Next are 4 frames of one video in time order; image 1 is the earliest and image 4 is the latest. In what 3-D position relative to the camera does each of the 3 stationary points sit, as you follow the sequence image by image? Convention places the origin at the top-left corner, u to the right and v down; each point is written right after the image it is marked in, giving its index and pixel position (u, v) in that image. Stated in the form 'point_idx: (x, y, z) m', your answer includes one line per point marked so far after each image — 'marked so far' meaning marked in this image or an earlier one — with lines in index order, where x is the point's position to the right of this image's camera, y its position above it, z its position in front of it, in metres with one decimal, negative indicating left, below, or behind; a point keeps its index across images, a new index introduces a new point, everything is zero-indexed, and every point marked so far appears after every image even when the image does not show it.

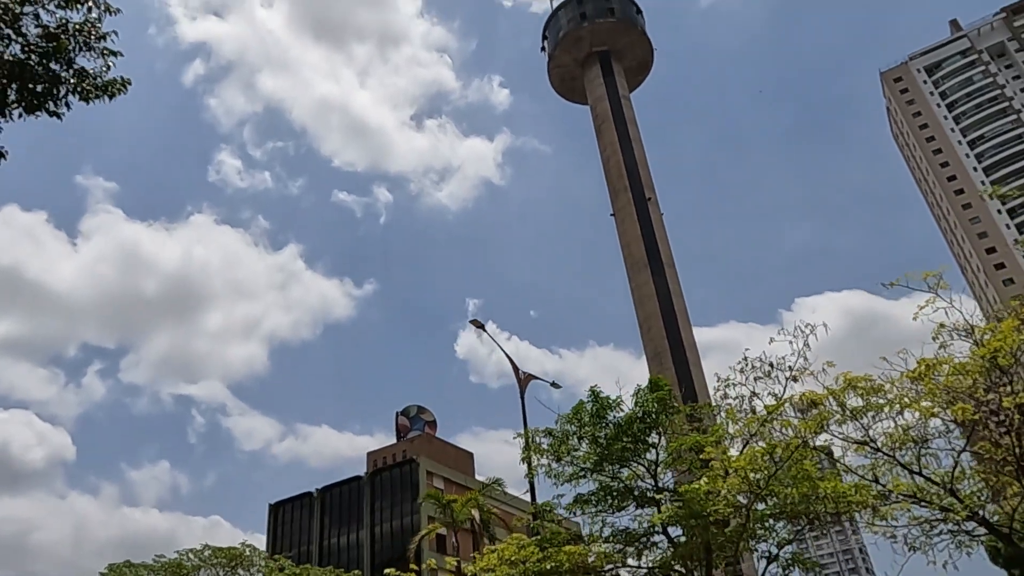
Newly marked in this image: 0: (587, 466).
0: (+1.5, -3.6, +15.9) m
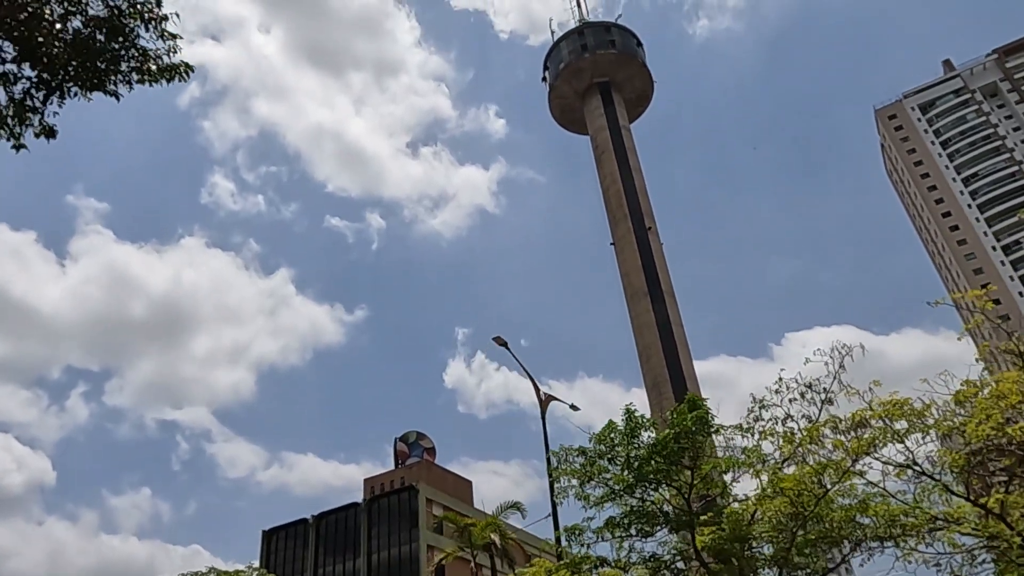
0: (+2.1, -4.0, +15.5) m
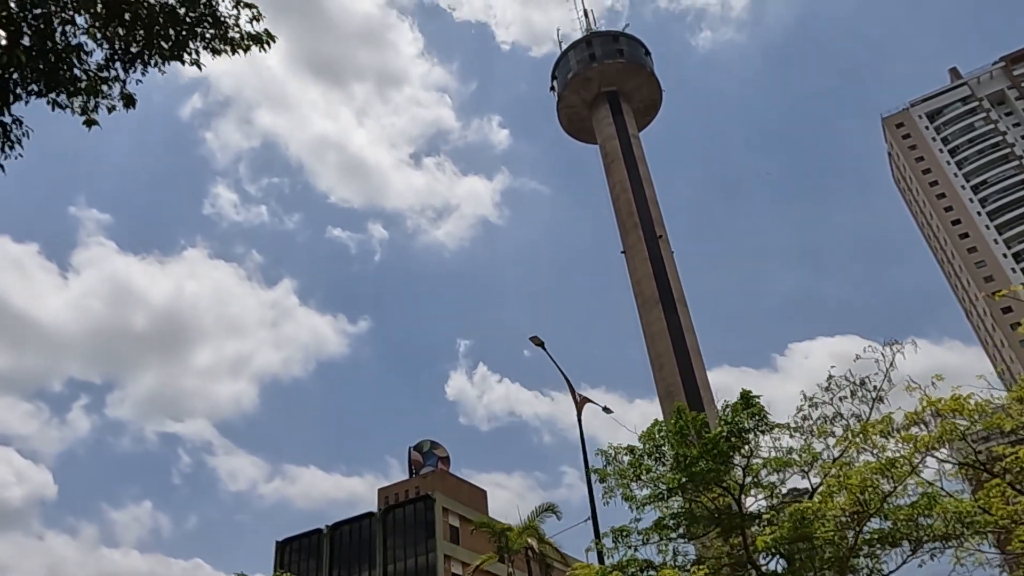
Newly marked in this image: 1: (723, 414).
0: (+3.0, -3.9, +15.2) m
1: (+4.0, -2.5, +15.1) m
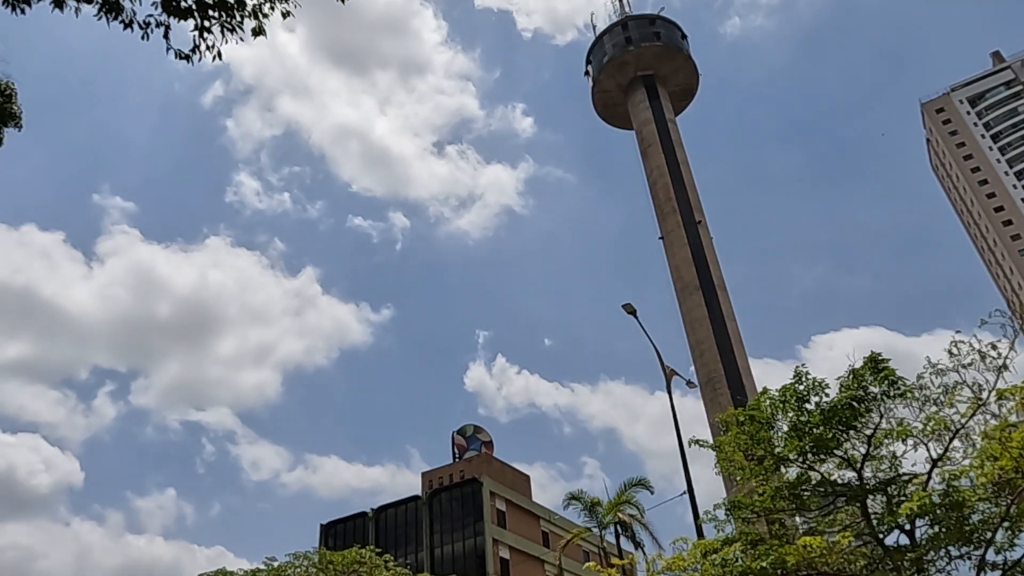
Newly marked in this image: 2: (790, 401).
0: (+5.0, -3.2, +14.6) m
1: (+6.1, -1.8, +14.5) m
2: (+5.1, -2.2, +14.8) m
